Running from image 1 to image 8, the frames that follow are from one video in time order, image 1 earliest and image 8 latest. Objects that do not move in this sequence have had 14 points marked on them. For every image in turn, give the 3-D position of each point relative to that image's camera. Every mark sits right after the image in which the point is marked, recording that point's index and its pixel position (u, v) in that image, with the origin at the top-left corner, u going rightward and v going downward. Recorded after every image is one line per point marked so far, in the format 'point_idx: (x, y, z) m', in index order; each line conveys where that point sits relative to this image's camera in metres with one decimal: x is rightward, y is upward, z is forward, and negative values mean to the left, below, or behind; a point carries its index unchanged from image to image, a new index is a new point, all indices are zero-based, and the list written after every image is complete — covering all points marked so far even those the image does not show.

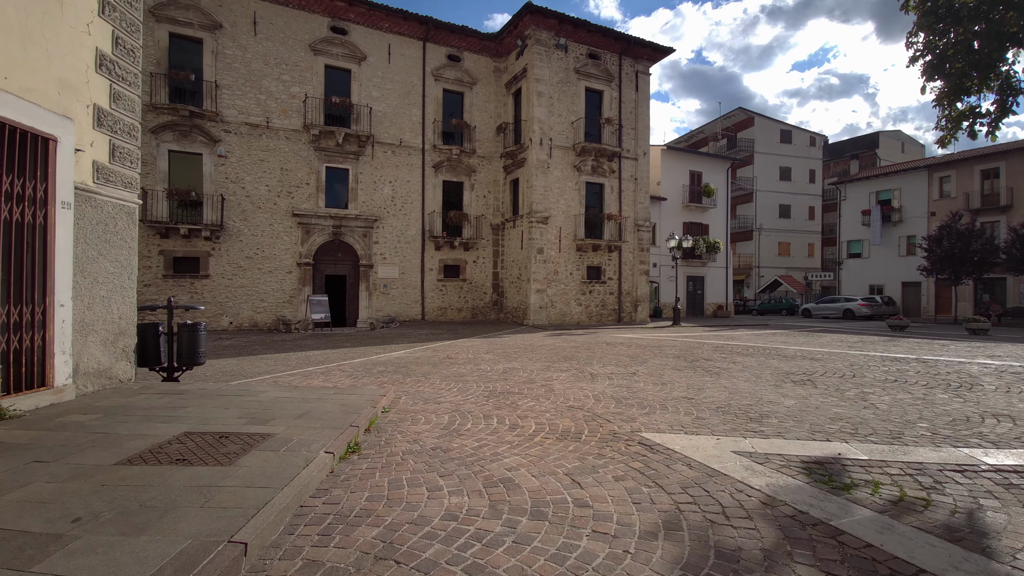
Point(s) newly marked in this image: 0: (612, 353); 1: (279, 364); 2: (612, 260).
0: (+2.0, -1.3, +9.6) m
1: (-4.0, -1.3, +8.3) m
2: (+4.0, +1.1, +19.3) m
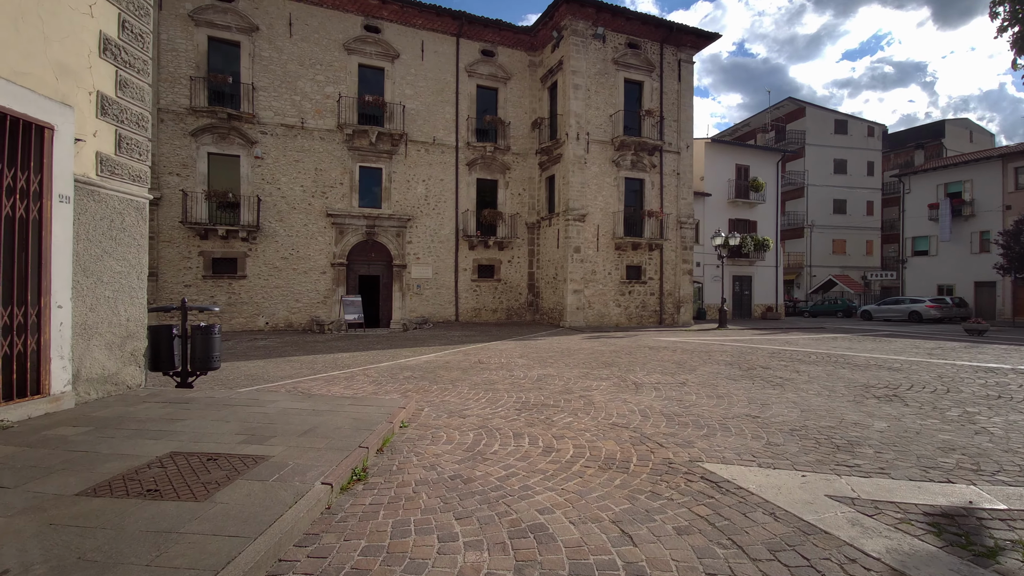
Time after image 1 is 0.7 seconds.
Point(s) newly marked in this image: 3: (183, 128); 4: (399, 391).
0: (+2.7, -1.3, +8.8) m
1: (-3.4, -1.3, +8.0) m
2: (+5.4, +1.1, +18.3) m
3: (-10.3, +5.0, +14.8) m
4: (-1.4, -1.2, +5.7) m
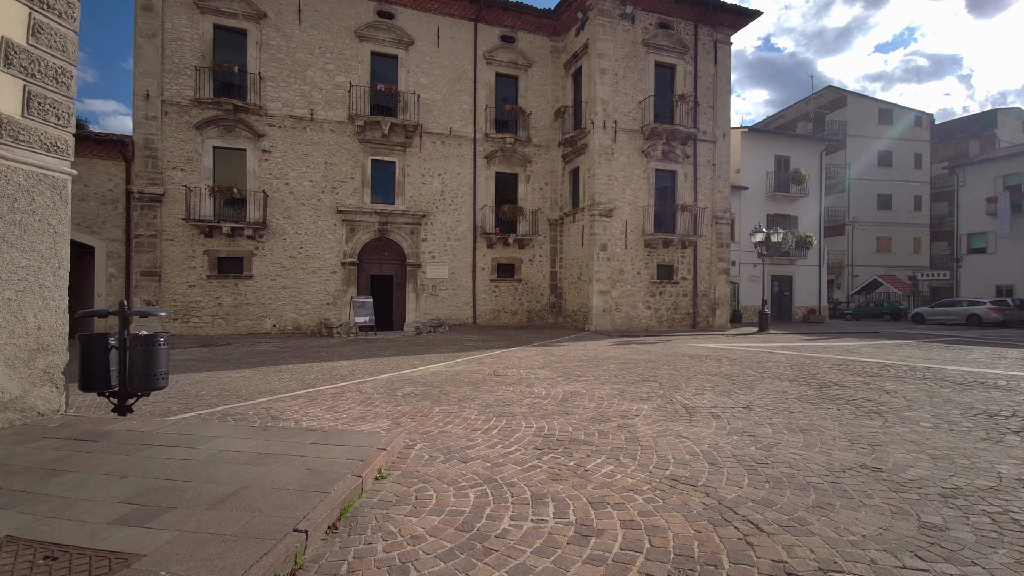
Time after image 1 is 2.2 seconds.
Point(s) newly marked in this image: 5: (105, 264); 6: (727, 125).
0: (+3.0, -1.3, +7.5) m
1: (-3.1, -1.3, +6.9) m
2: (+6.2, +1.1, +16.9) m
3: (-9.7, +5.0, +14.1) m
4: (-1.2, -1.2, +4.6) m
5: (-11.5, +0.7, +13.4) m
6: (+7.9, +6.0, +17.4) m
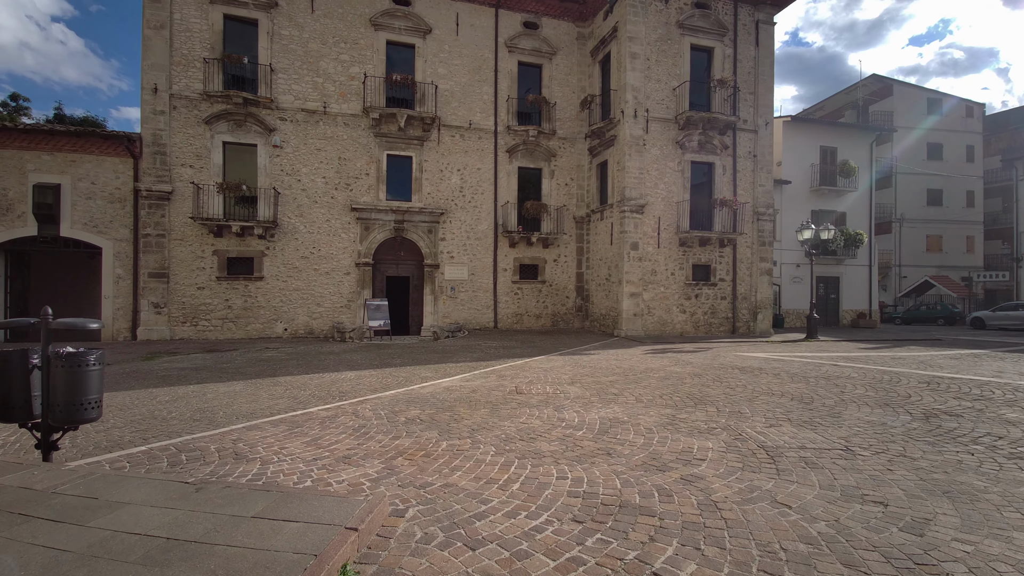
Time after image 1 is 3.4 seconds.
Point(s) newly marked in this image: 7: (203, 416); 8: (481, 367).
0: (+3.3, -1.4, +6.3) m
1: (-2.8, -1.4, +6.0) m
2: (+6.9, +1.0, +15.5) m
3: (-9.0, +4.9, +13.5) m
4: (-1.0, -1.3, +3.6) m
5: (-10.8, +0.6, +12.9) m
6: (+8.7, +5.9, +16.0) m
7: (-3.2, -1.3, +4.9) m
8: (-0.5, -1.4, +8.5) m
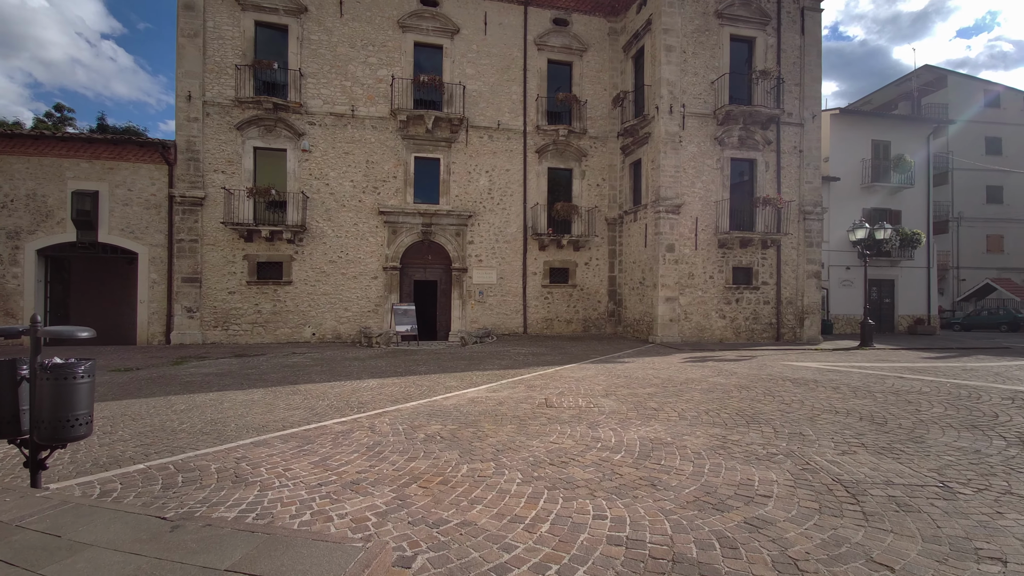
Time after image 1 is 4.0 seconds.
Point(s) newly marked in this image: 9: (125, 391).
0: (+3.7, -1.4, +5.6) m
1: (-2.5, -1.4, +5.7) m
2: (+7.9, +0.9, +14.6) m
3: (-8.2, +4.8, +13.7) m
4: (-0.8, -1.3, +3.2) m
5: (-10.0, +0.5, +13.1) m
6: (+9.6, +5.8, +15.0) m
7: (-2.9, -1.4, +4.6) m
8: (0.0, -1.5, +8.0) m
9: (-5.7, -1.5, +7.0) m
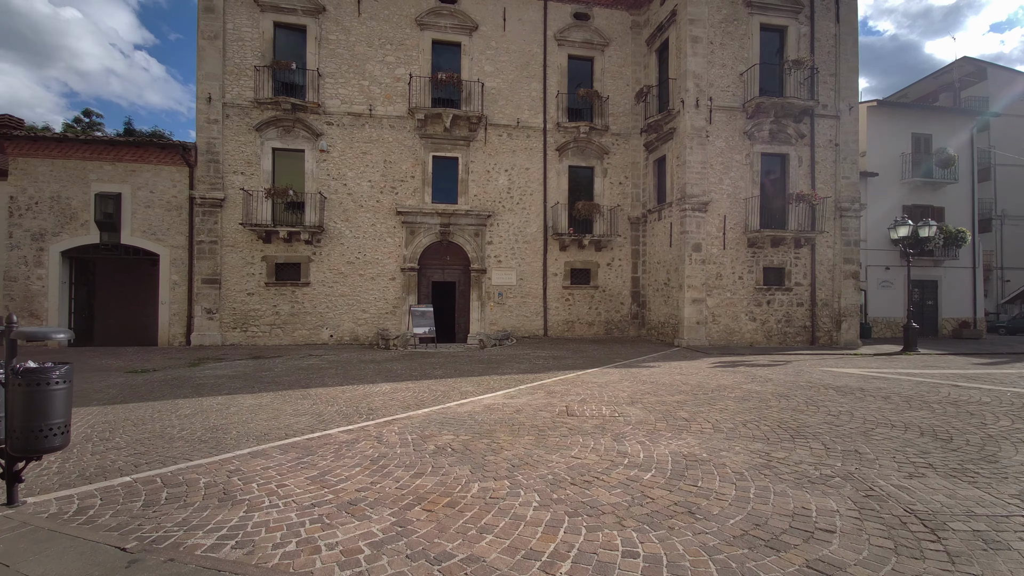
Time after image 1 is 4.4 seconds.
0: (+3.9, -1.4, +5.1) m
1: (-2.3, -1.4, +5.5) m
2: (+8.4, +0.9, +13.9) m
3: (-7.6, +4.8, +13.7) m
4: (-0.7, -1.3, +2.8) m
5: (-9.5, +0.5, +13.2) m
6: (+10.2, +5.7, +14.2) m
7: (-2.7, -1.4, +4.3) m
8: (+0.3, -1.5, +7.6) m
9: (-5.4, -1.5, +6.8) m
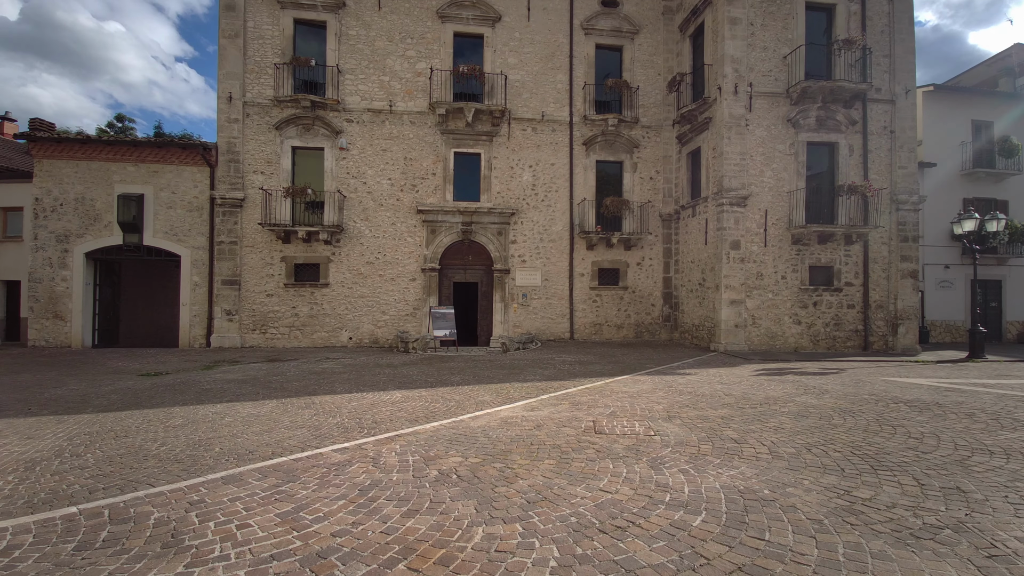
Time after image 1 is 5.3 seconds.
0: (+4.0, -1.4, +4.2) m
1: (-2.1, -1.4, +4.9) m
2: (+9.1, +0.9, +12.8) m
3: (-6.9, +4.7, +13.5) m
4: (-0.6, -1.3, +2.2) m
5: (-8.8, +0.4, +13.0) m
6: (+10.9, +5.7, +13.0) m
7: (-2.6, -1.3, +3.8) m
8: (+0.6, -1.5, +7.0) m
9: (-5.1, -1.5, +6.5) m
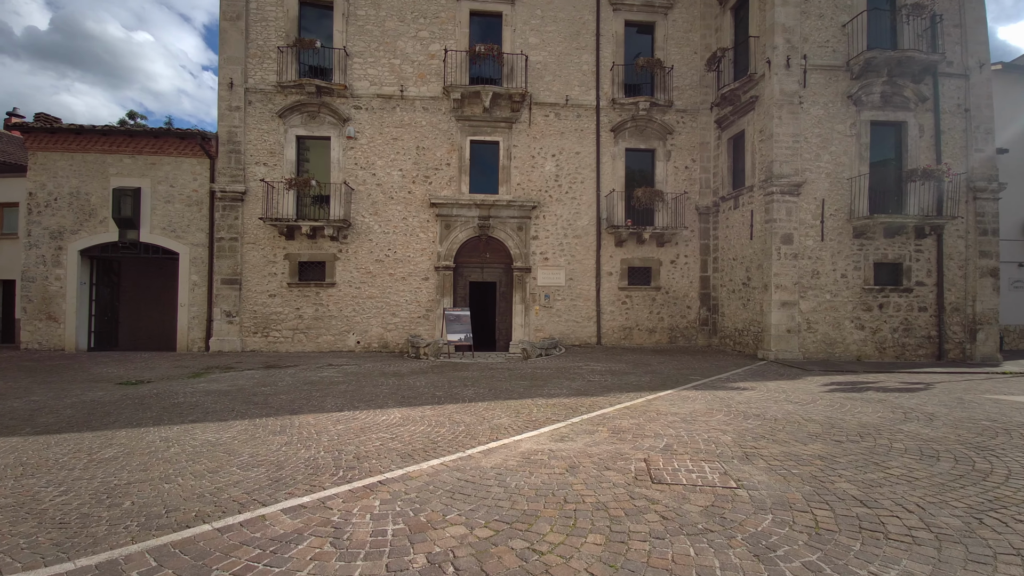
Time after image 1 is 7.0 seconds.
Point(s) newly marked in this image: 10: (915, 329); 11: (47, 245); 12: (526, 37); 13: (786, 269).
0: (+4.2, -1.4, +2.8) m
1: (-1.9, -1.4, +3.8) m
2: (+9.6, +0.9, +11.2) m
3: (-6.4, +4.7, +12.5) m
4: (-0.6, -1.2, +1.0) m
5: (-8.3, +0.4, +12.2) m
6: (+11.4, +5.7, +11.3) m
7: (-2.5, -1.3, +2.7) m
8: (+0.9, -1.4, +5.7) m
9: (-4.9, -1.5, +5.5) m
10: (+9.4, -1.0, +11.1) m
11: (-11.6, +1.1, +11.8) m
12: (+0.4, +7.0, +13.3) m
13: (+6.2, +0.4, +10.8) m
